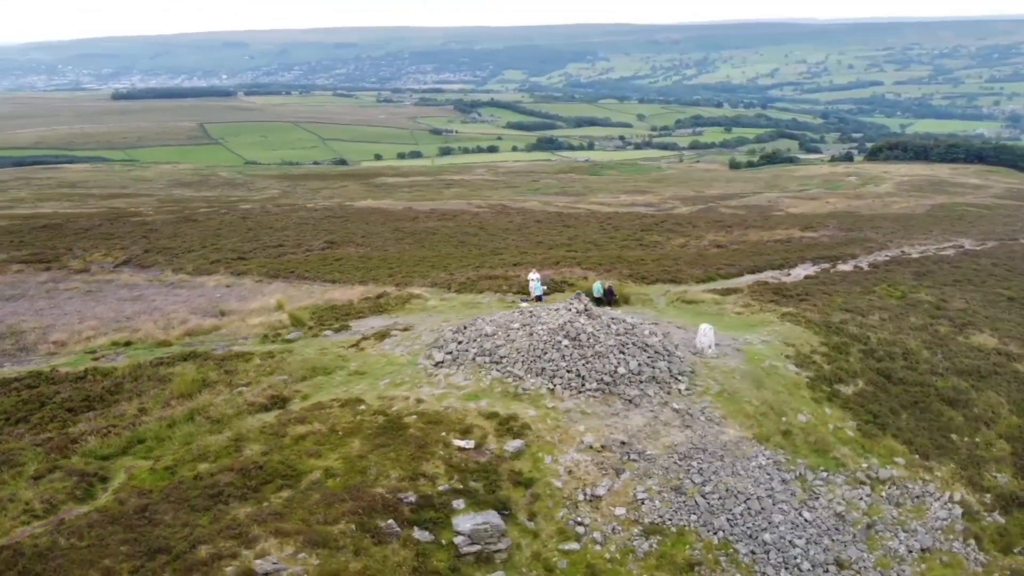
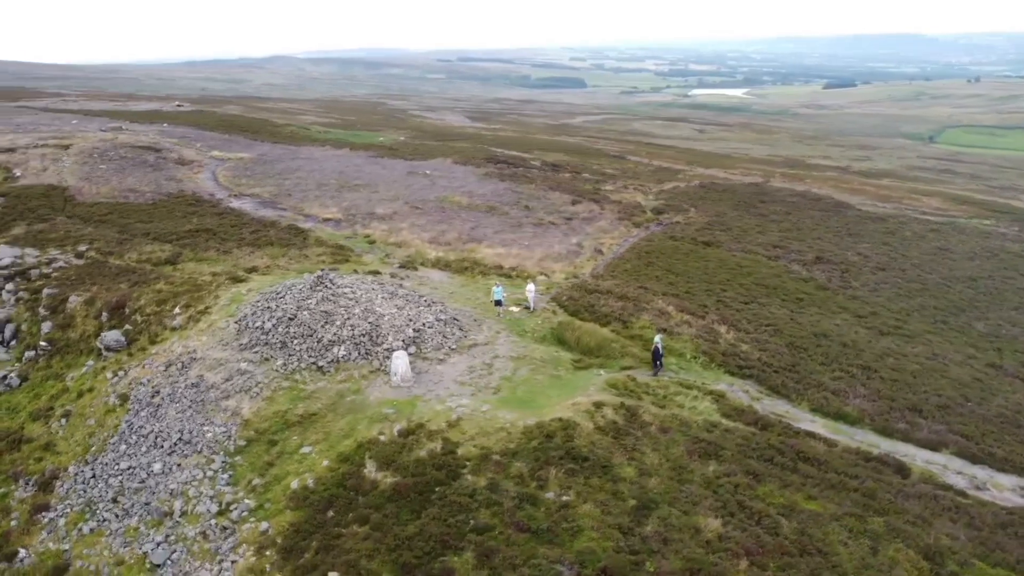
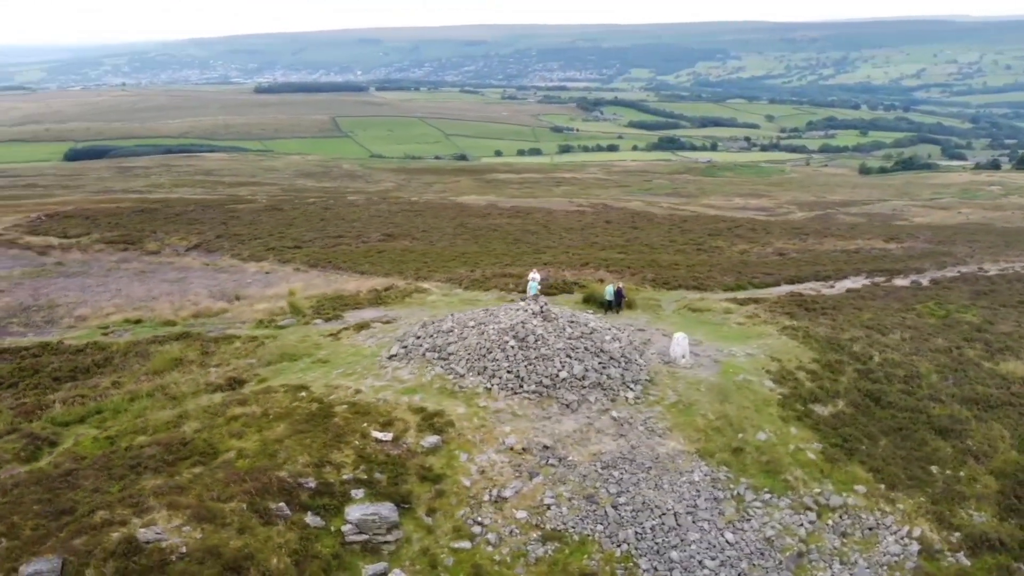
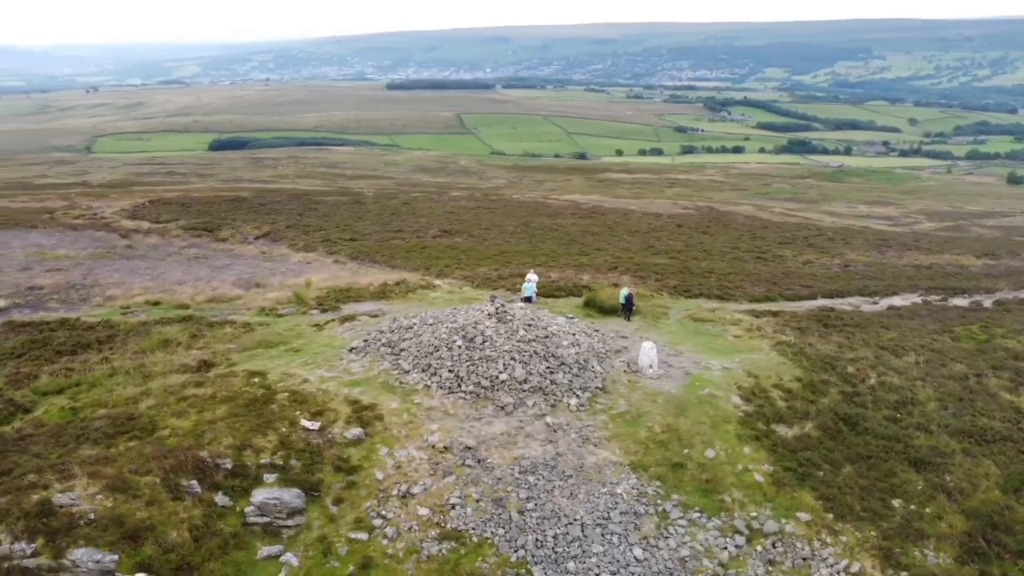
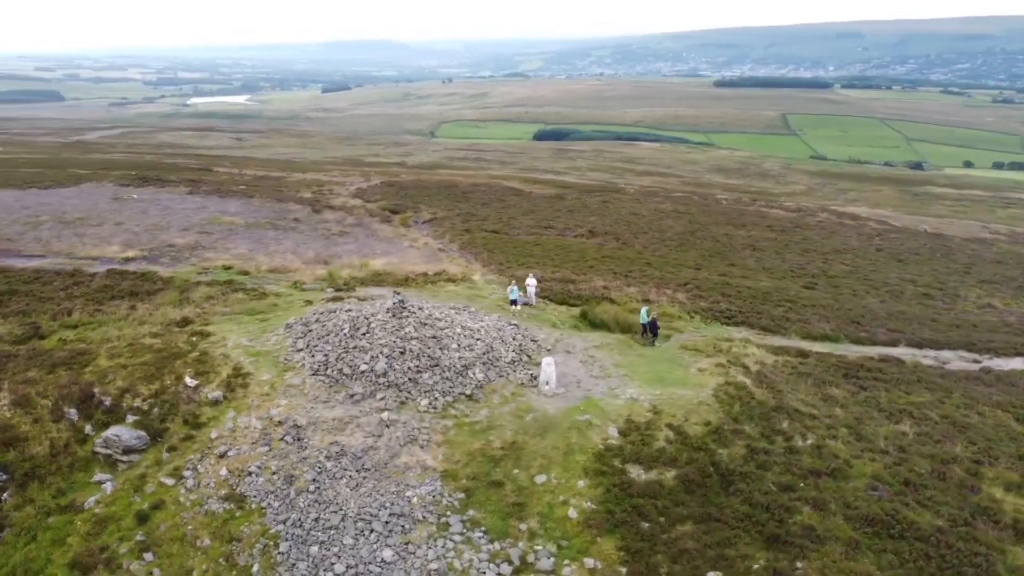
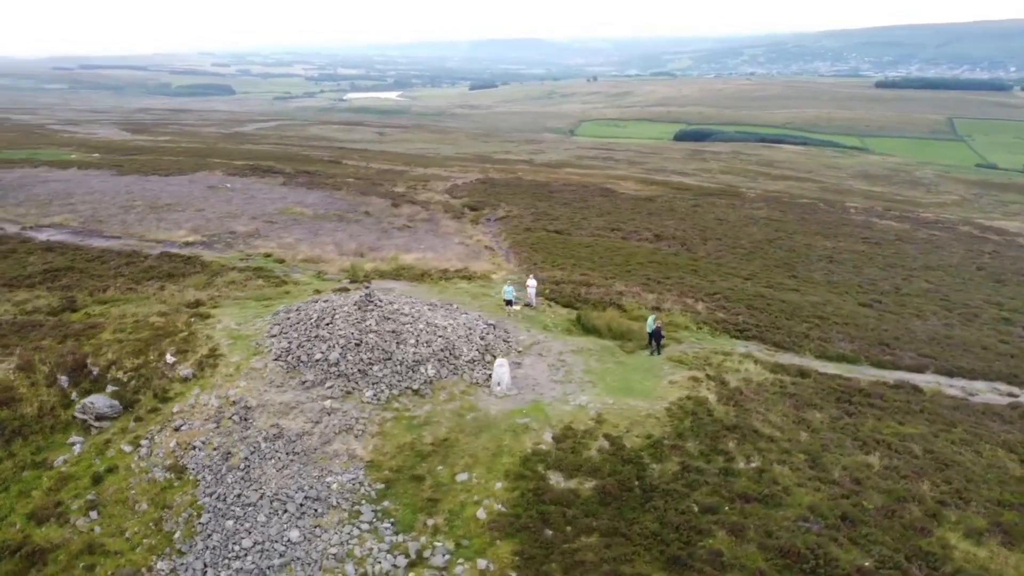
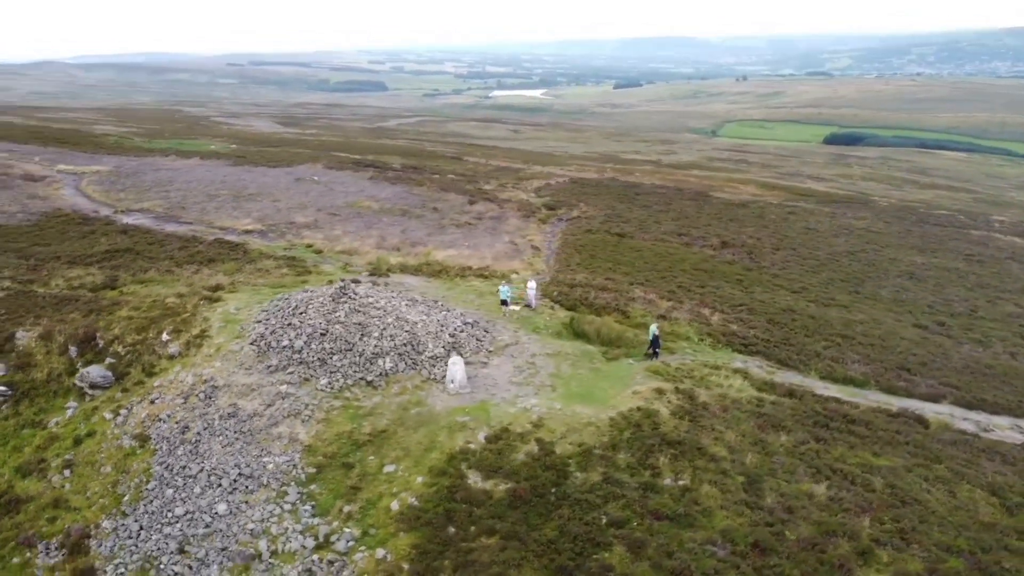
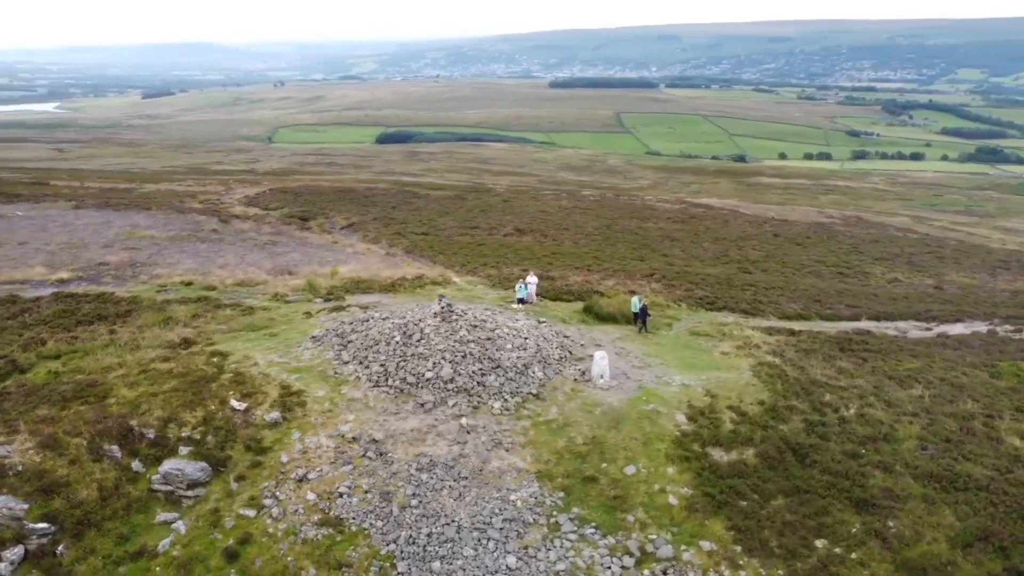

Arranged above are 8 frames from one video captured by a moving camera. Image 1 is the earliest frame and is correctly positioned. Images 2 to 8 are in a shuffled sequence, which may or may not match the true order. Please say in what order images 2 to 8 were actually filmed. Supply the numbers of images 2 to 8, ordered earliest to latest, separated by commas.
3, 4, 8, 5, 6, 7, 2
